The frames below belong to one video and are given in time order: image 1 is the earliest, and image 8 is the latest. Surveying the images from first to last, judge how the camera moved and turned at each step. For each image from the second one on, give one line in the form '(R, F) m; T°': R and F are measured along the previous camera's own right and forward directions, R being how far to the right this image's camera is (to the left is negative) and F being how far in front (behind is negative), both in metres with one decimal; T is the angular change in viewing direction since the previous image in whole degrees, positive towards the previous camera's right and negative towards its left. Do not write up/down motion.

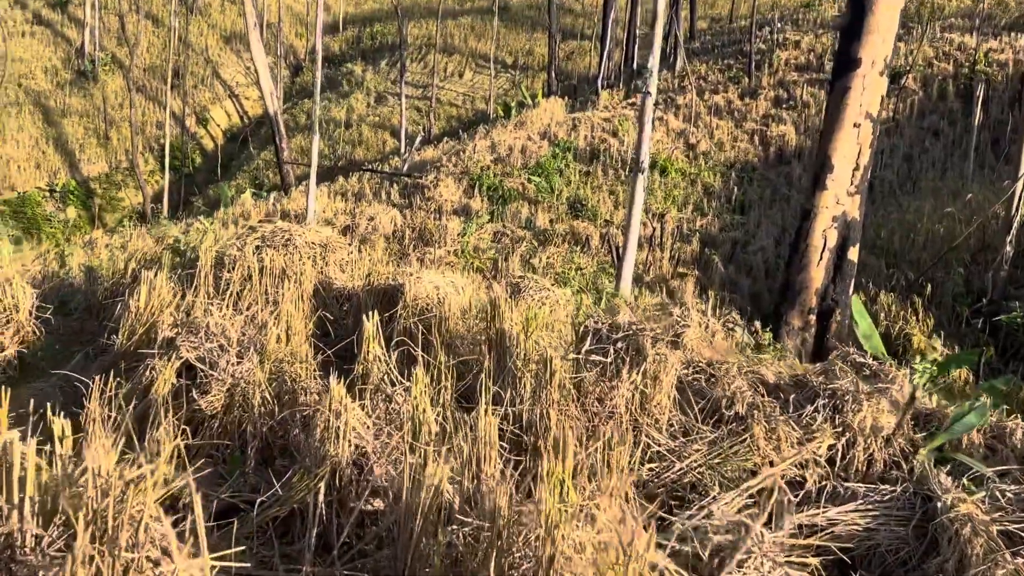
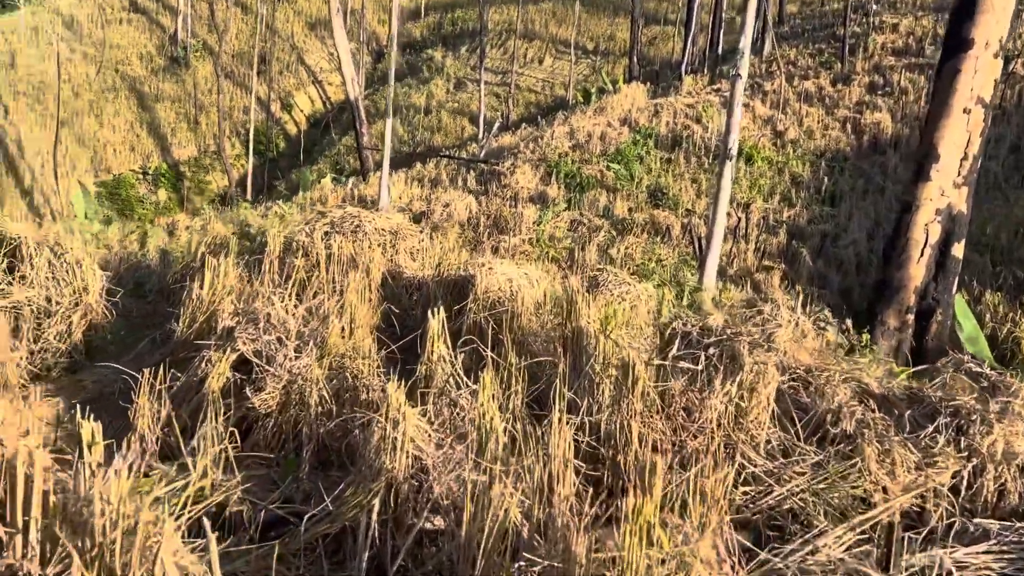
(0.0, +0.2) m; -5°
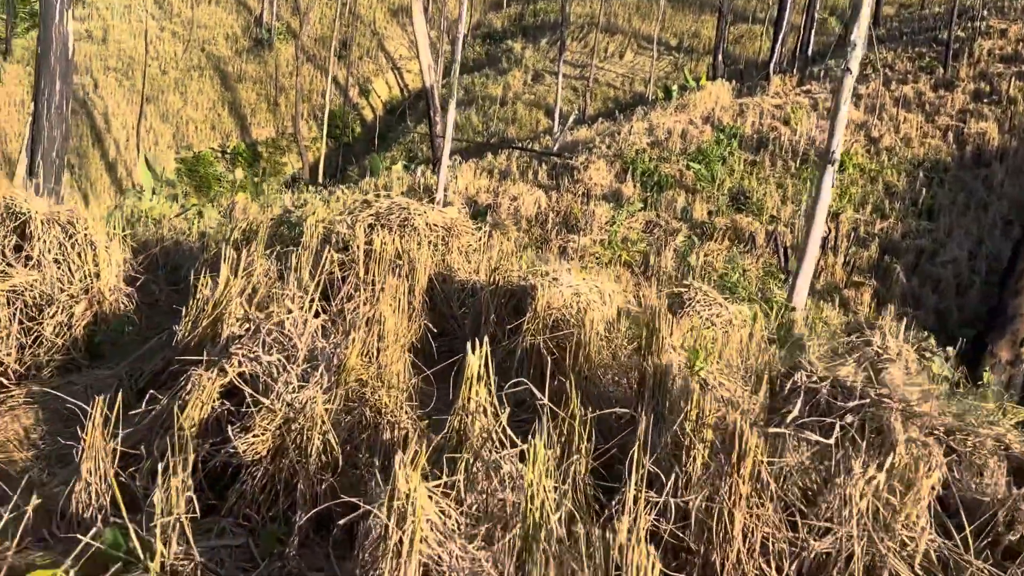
(0.0, +0.5) m; -4°
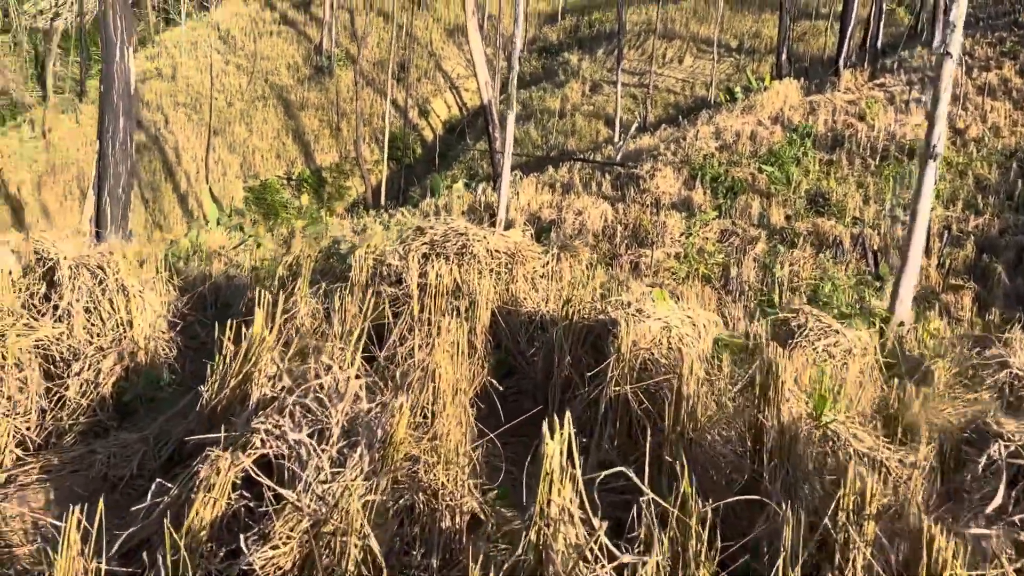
(0.0, +0.4) m; -4°
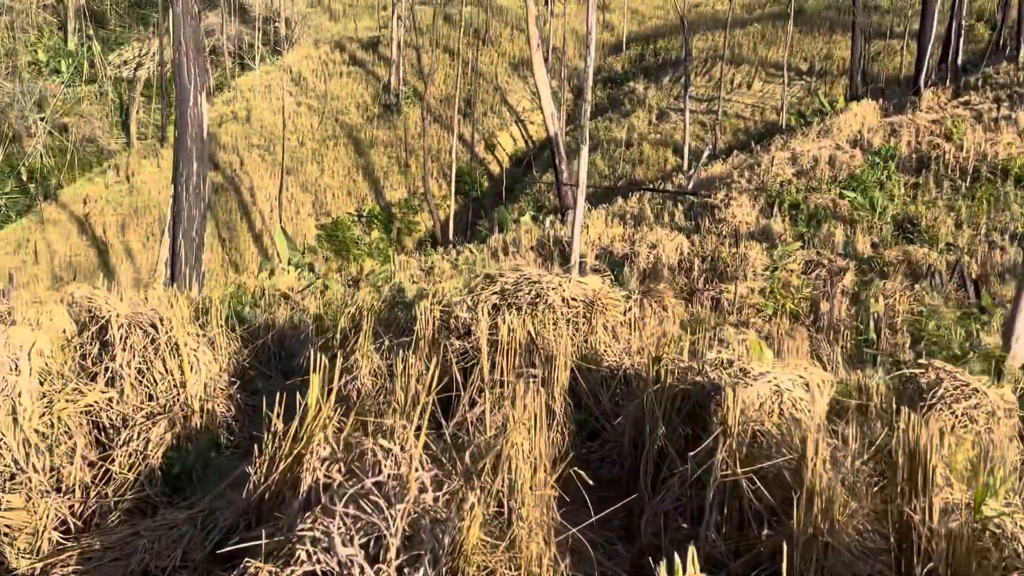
(0.0, +0.2) m; -5°
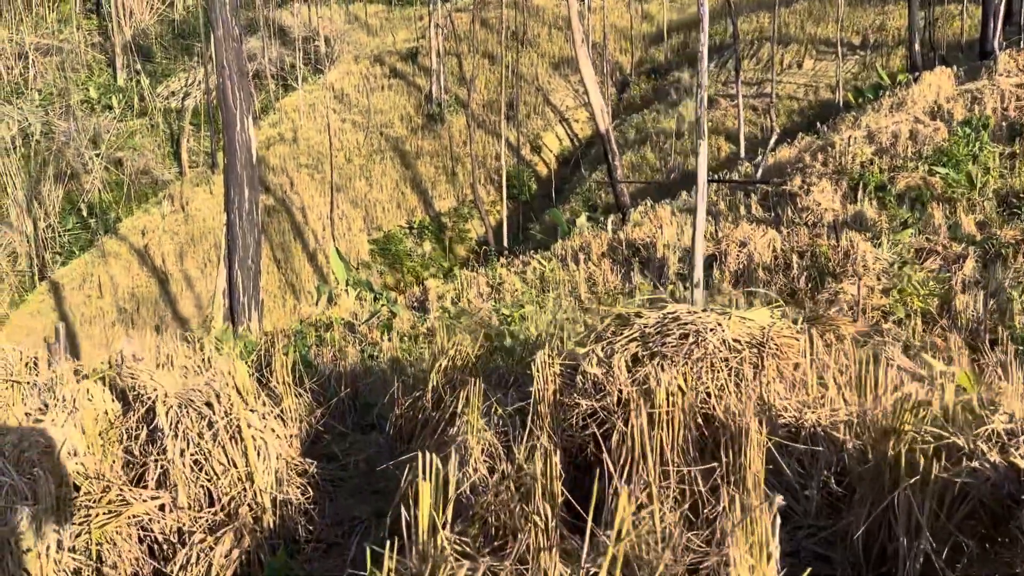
(-0.2, +0.5) m; -4°
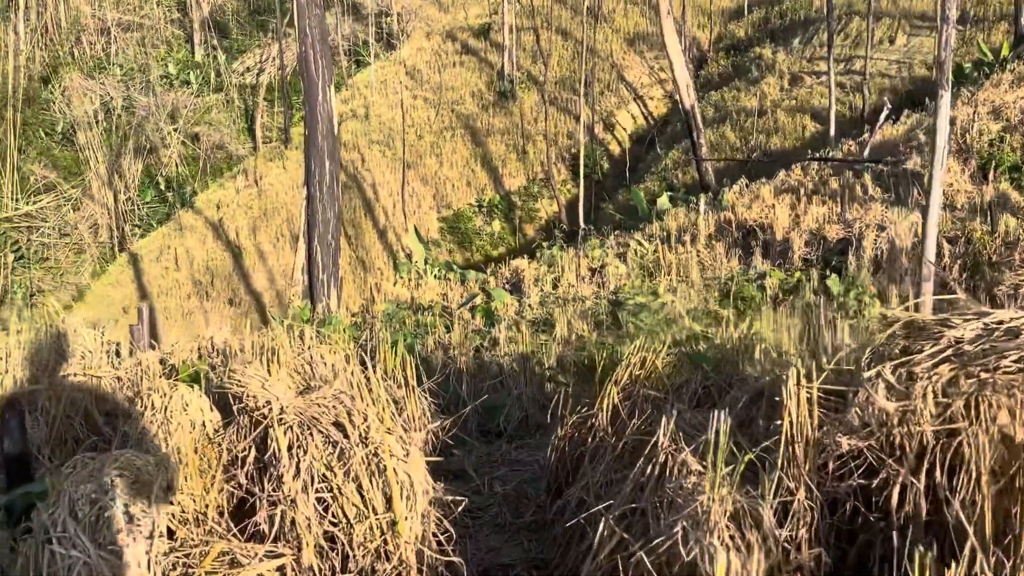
(-0.3, +0.5) m; -4°
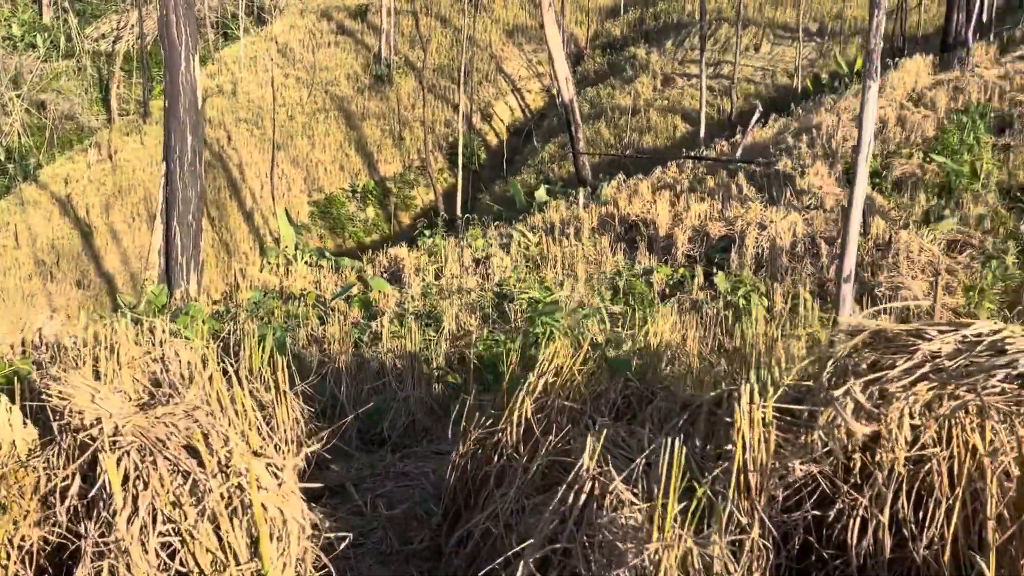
(0.0, +0.3) m; +9°
